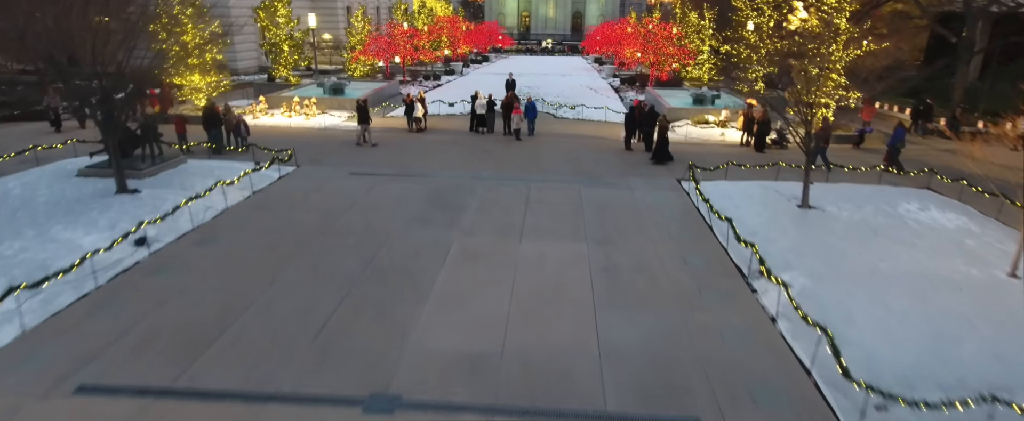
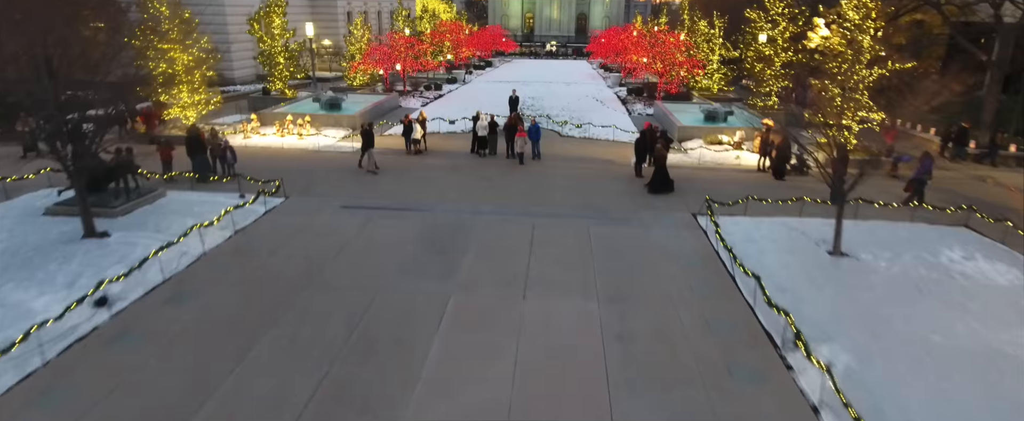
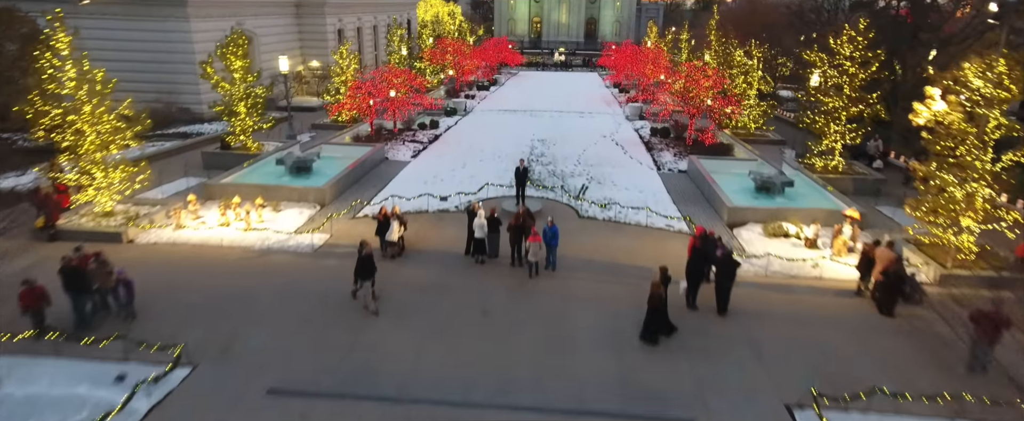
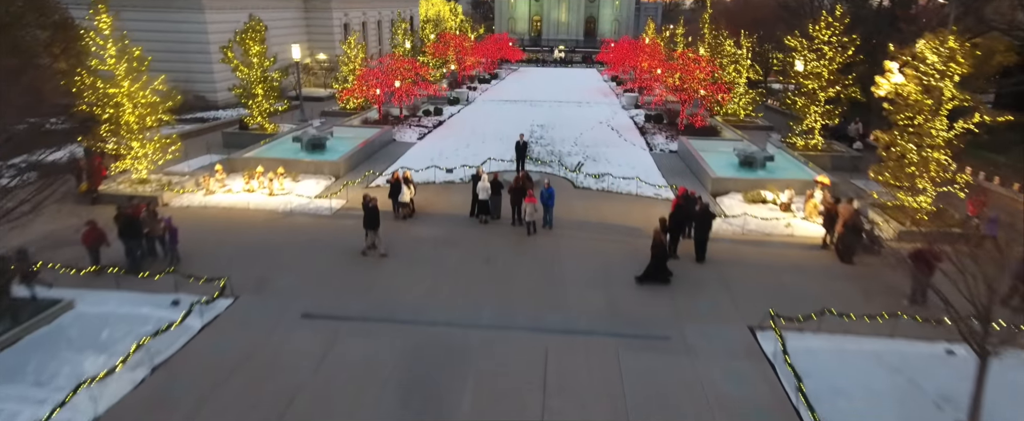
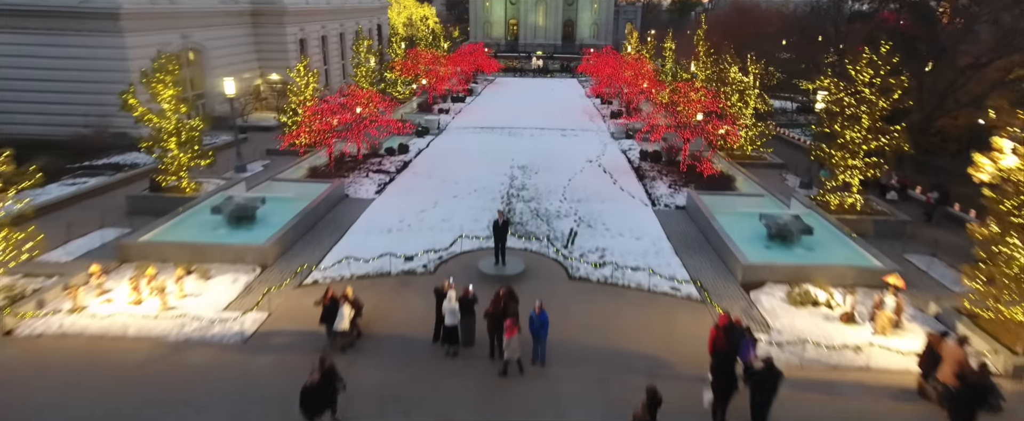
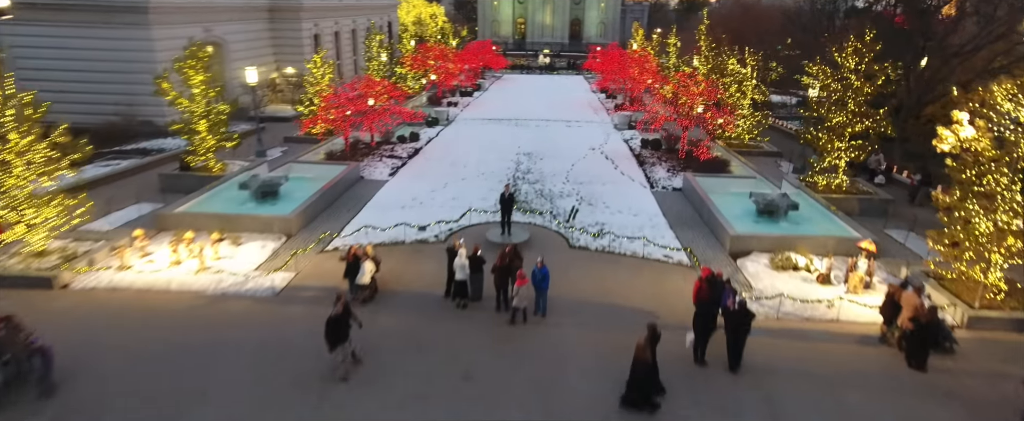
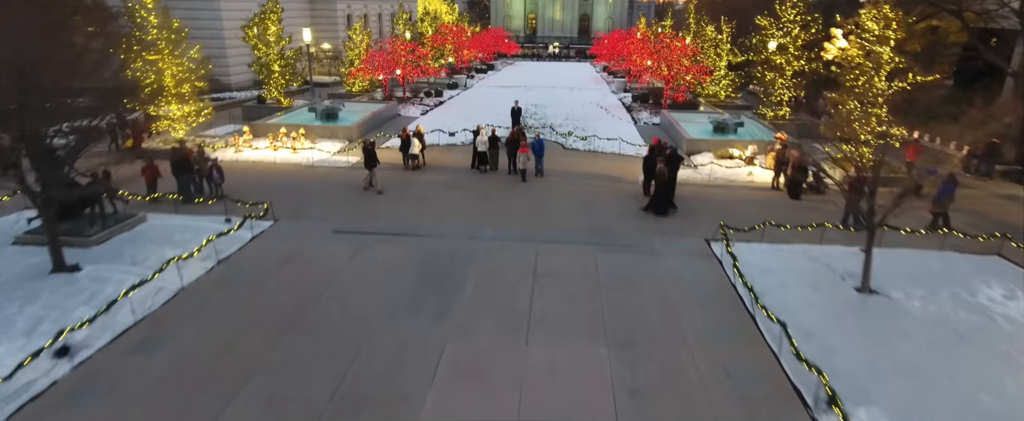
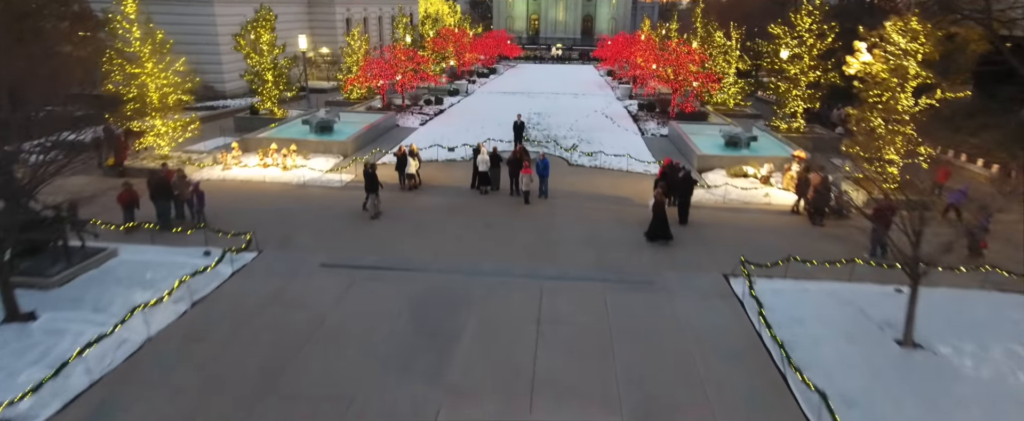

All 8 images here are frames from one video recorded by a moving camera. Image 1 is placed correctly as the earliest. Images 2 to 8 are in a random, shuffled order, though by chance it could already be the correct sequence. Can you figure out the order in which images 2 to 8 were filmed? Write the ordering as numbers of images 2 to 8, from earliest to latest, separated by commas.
2, 7, 8, 4, 3, 6, 5
